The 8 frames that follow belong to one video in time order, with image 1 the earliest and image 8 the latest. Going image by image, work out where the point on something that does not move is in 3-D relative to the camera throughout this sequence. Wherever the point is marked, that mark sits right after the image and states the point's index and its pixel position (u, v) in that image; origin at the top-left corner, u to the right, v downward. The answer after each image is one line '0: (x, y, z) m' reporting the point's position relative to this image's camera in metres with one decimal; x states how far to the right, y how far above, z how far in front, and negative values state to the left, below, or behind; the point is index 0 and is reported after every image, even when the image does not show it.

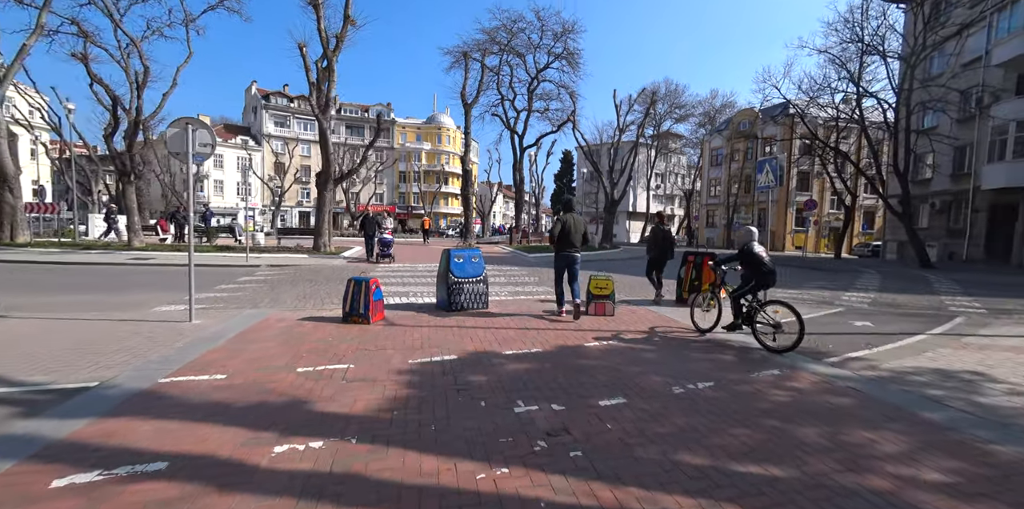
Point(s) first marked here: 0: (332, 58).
0: (-7.3, +8.0, +19.0) m
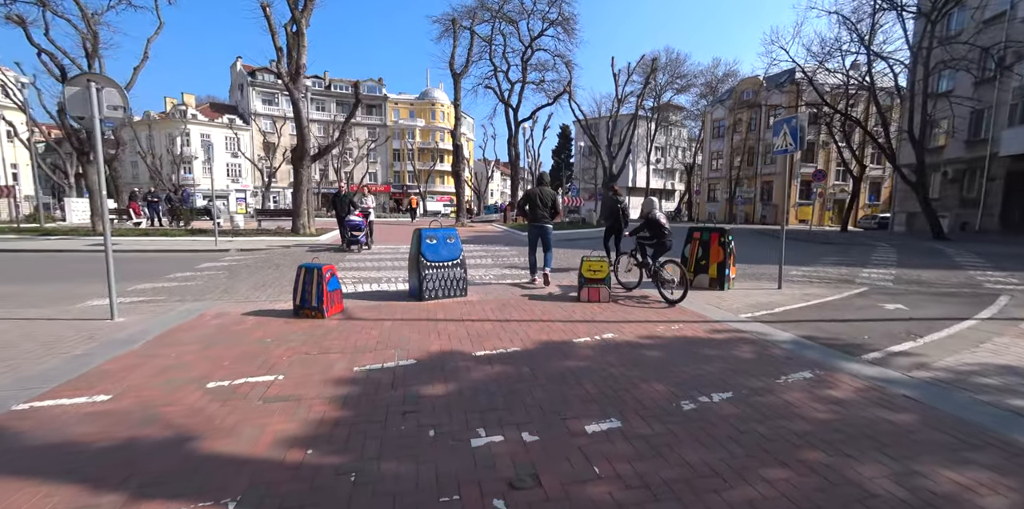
0: (-7.8, +8.6, +17.4) m
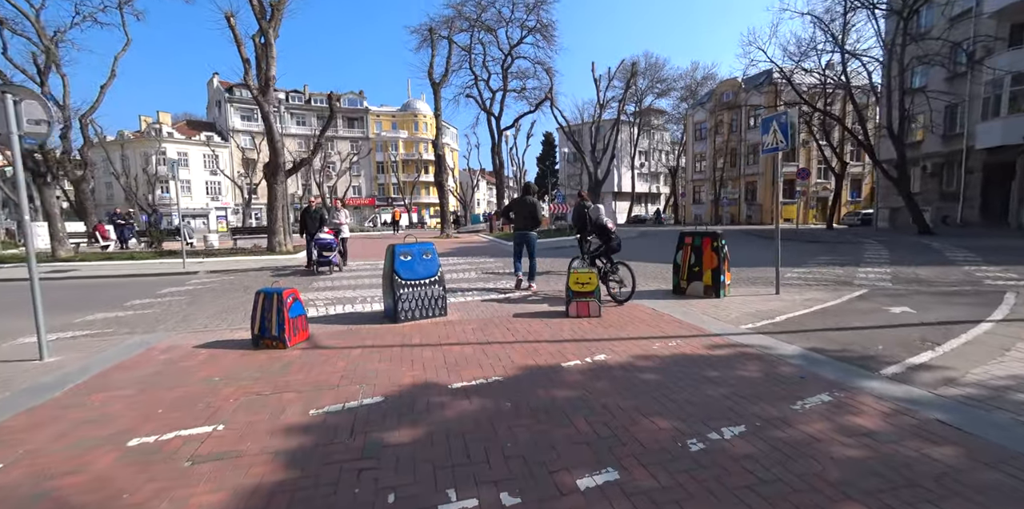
0: (-8.6, +7.9, +16.8) m
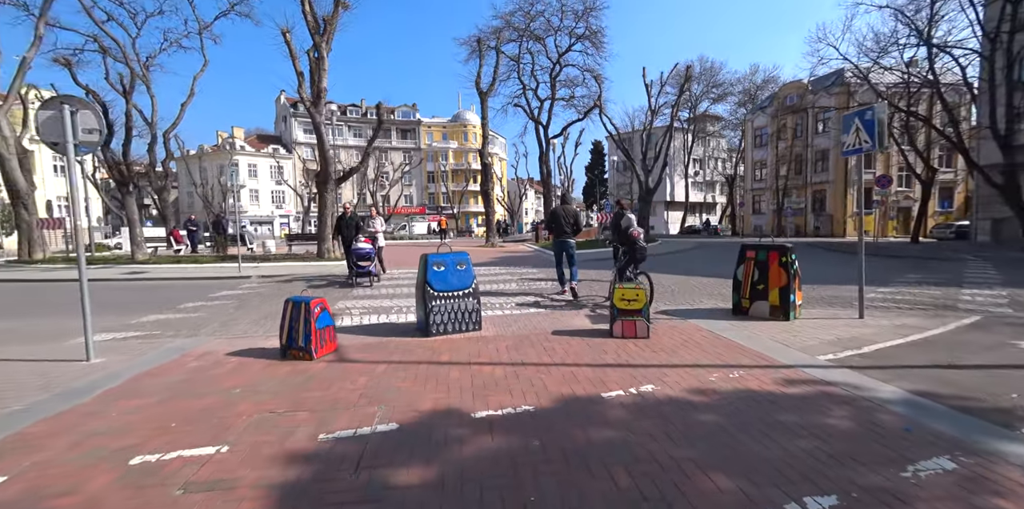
0: (-6.9, +7.7, +17.2) m
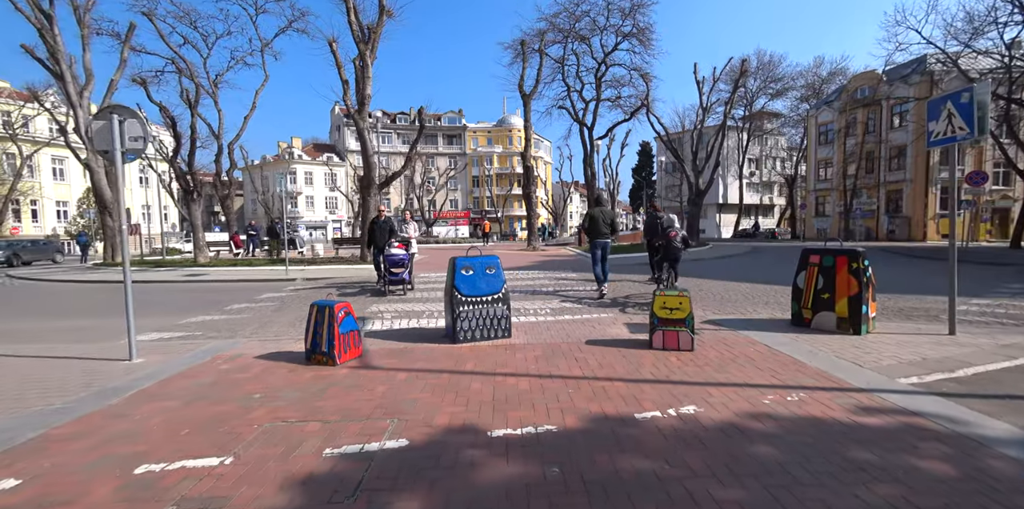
0: (-5.4, +7.6, +17.5) m
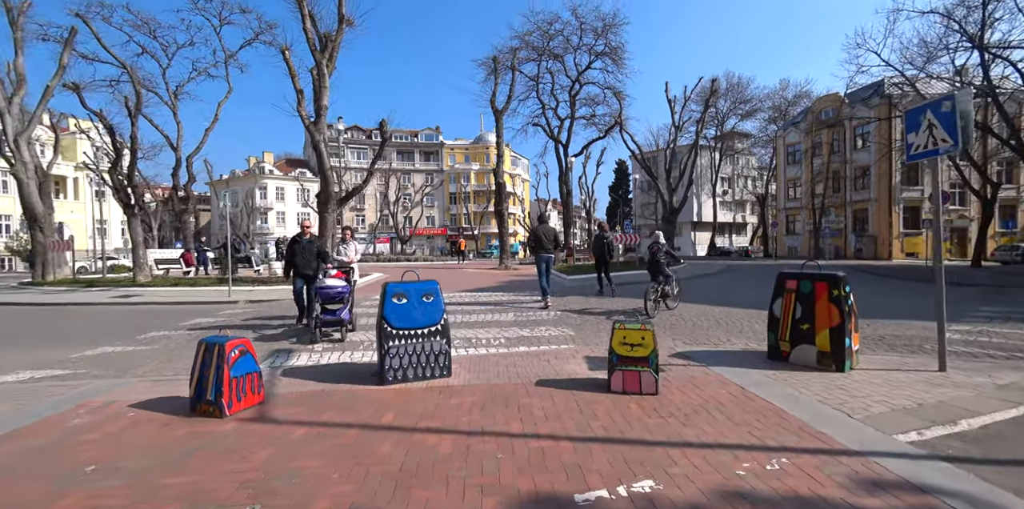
0: (-6.6, +6.9, +16.6) m
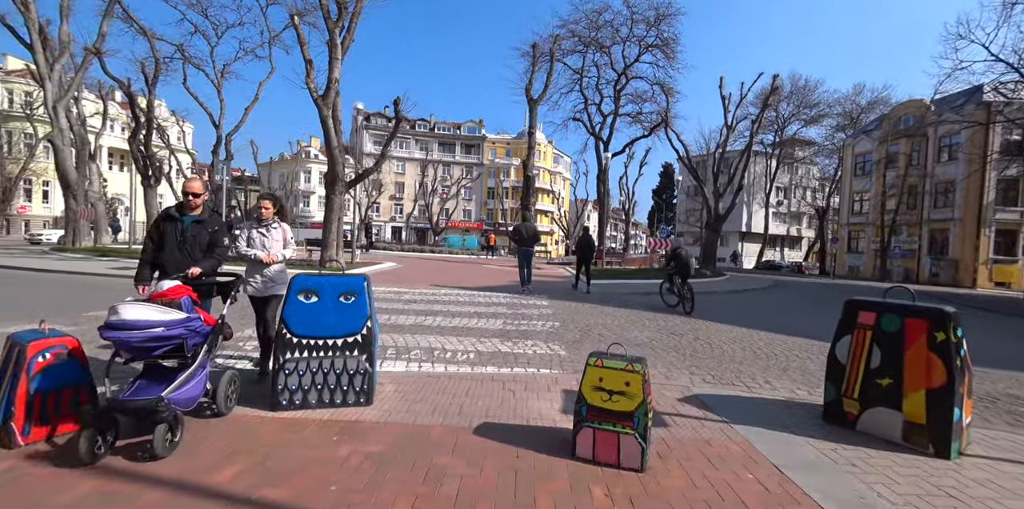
0: (-5.6, +7.4, +15.5) m
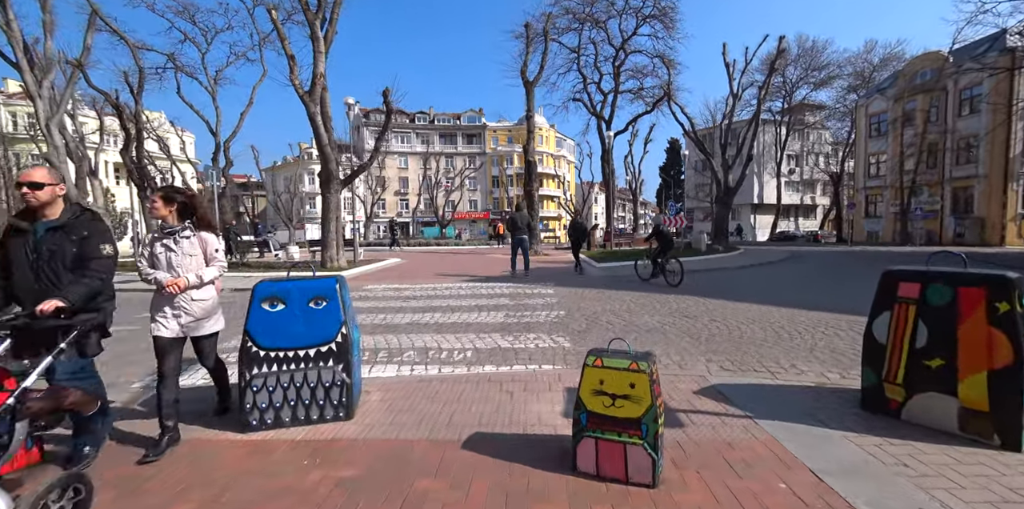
0: (-6.0, +7.4, +14.9) m
